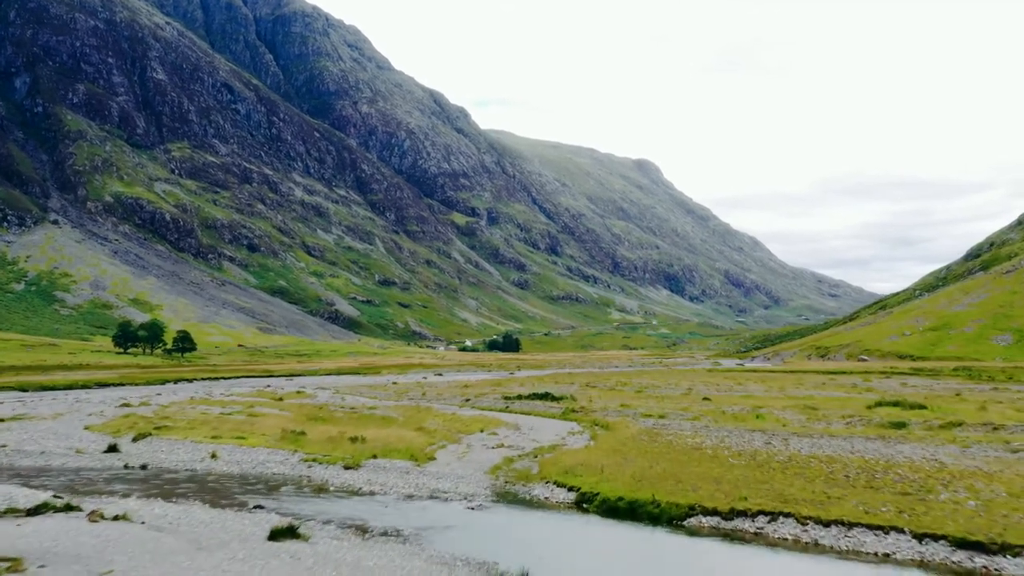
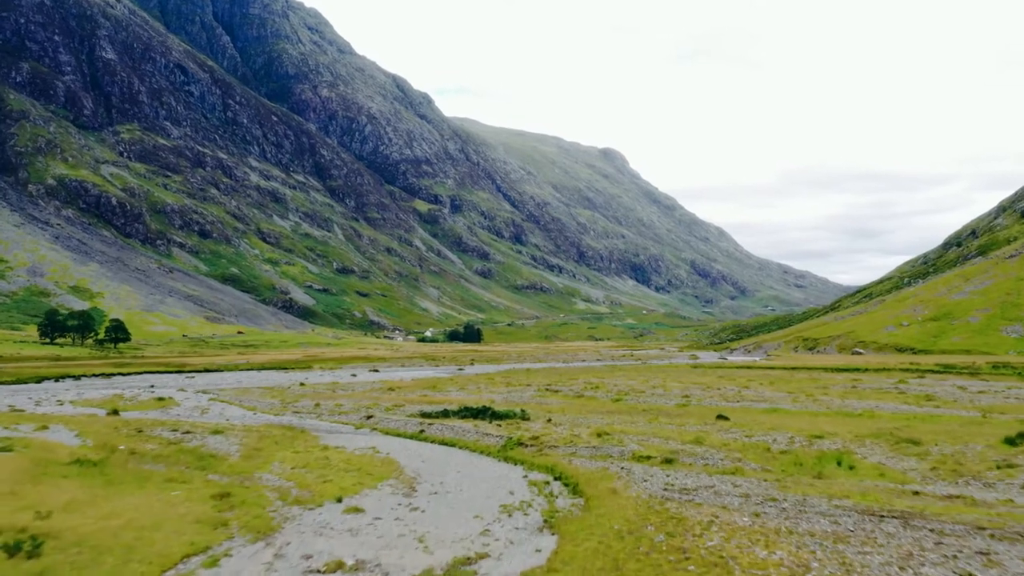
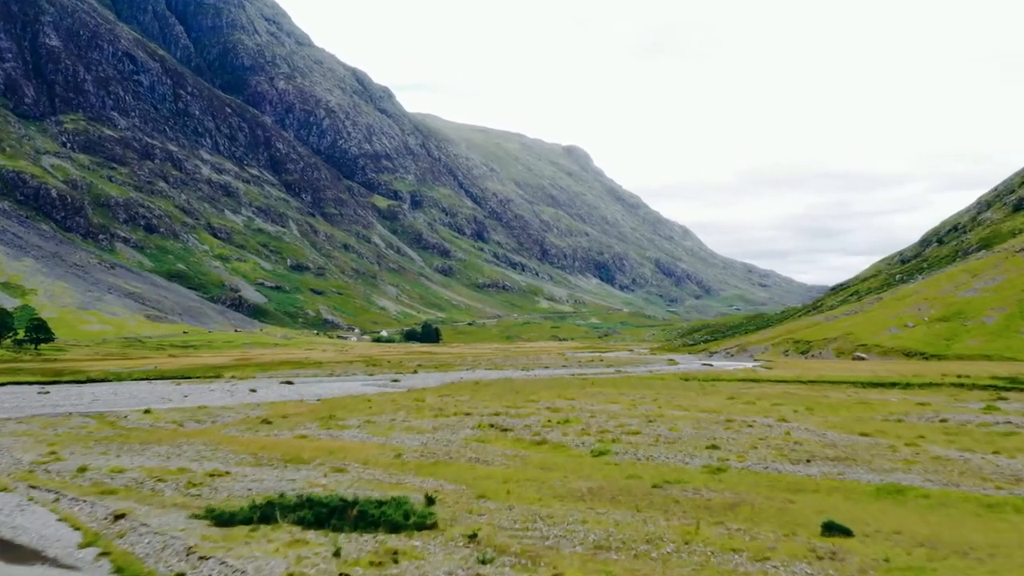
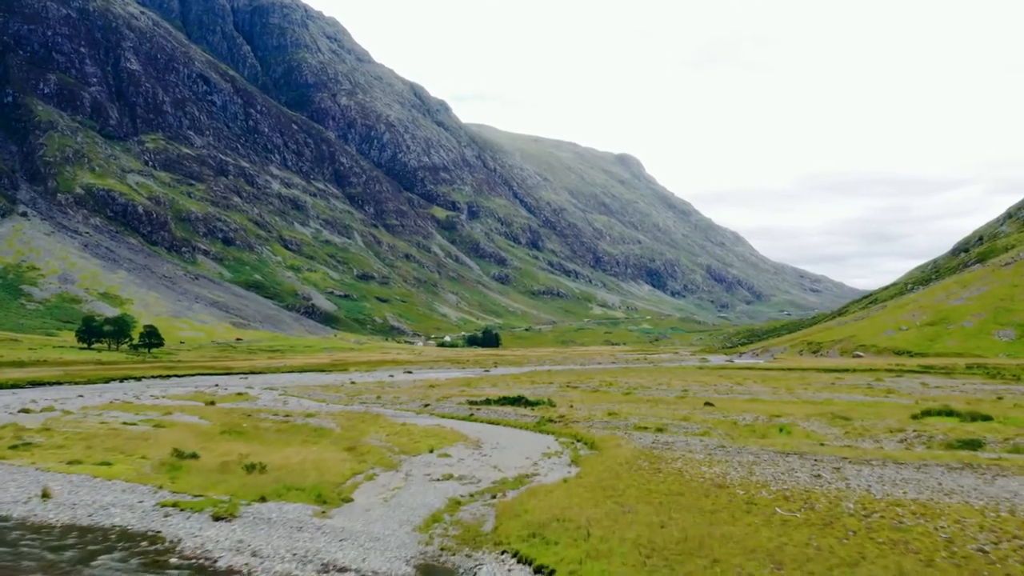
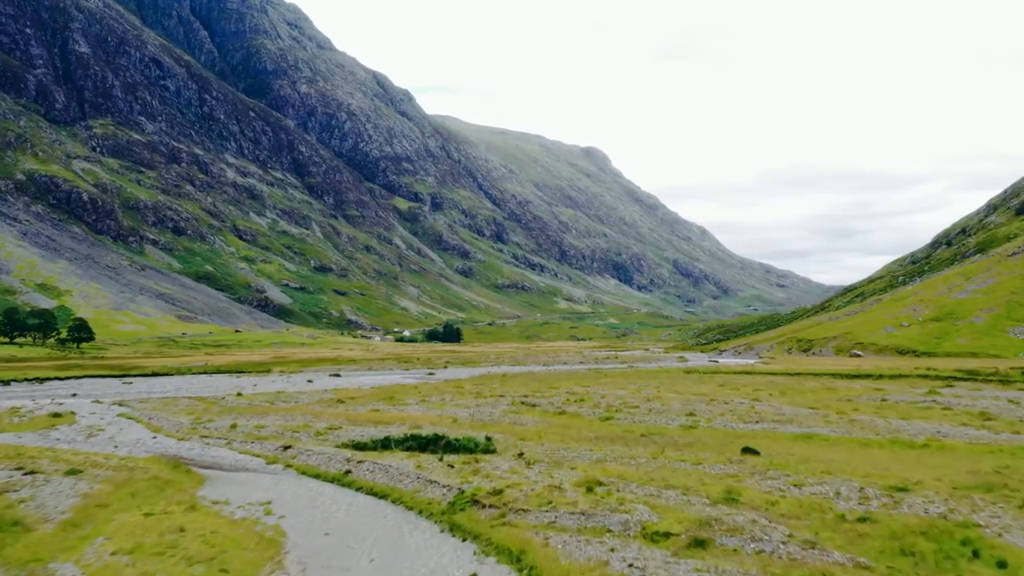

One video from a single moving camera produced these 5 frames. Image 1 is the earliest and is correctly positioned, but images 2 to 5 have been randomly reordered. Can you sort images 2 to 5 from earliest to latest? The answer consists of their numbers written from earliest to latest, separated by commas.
4, 2, 5, 3
